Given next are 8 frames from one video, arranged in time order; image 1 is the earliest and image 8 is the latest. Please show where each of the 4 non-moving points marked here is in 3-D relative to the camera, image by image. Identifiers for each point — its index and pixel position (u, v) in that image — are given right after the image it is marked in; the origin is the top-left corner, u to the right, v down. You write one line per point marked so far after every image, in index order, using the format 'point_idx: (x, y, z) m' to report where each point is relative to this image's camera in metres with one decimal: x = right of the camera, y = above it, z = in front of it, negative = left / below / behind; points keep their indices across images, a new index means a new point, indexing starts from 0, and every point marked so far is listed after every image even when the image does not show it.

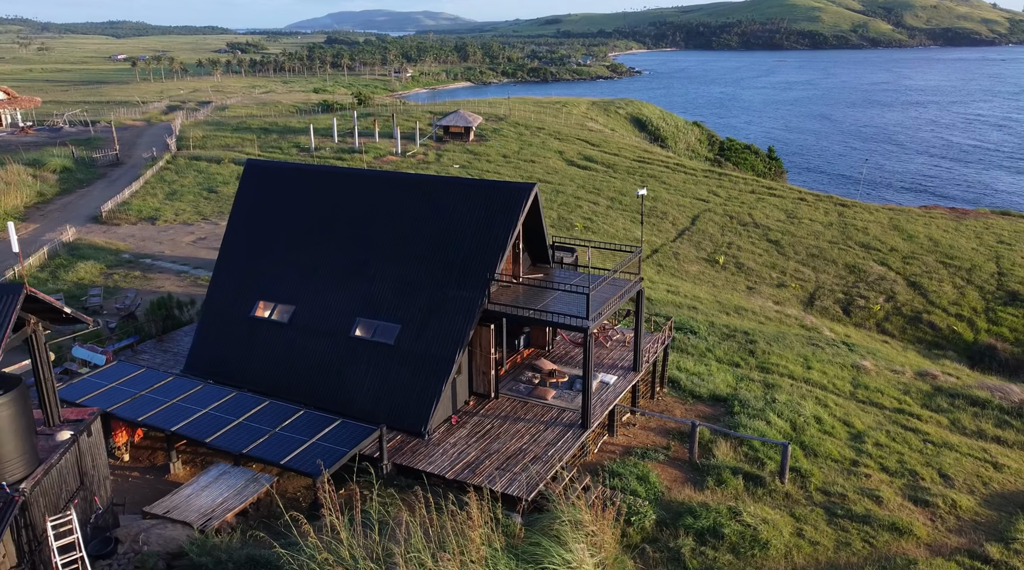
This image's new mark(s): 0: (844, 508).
0: (+7.7, -5.1, +18.2) m
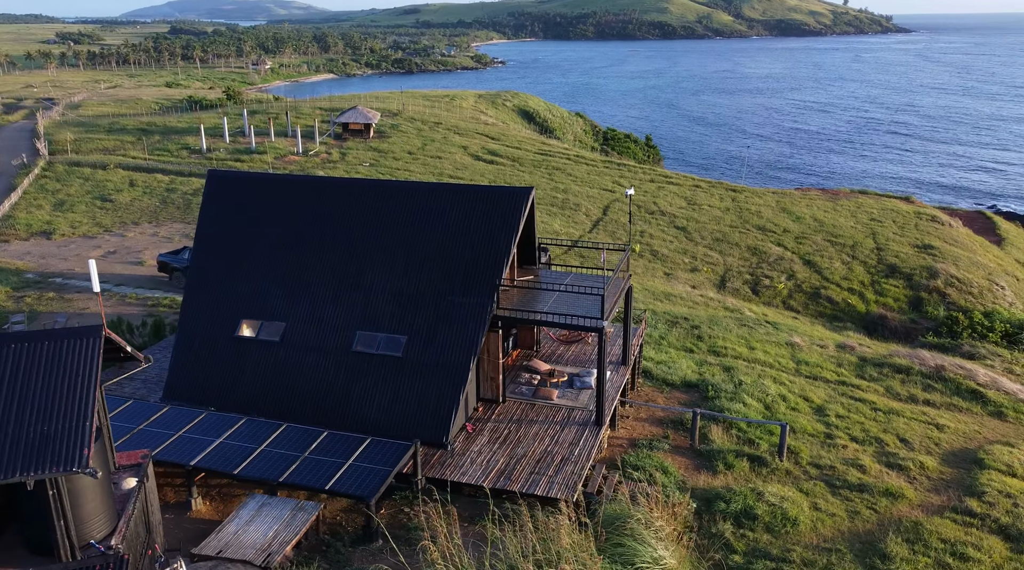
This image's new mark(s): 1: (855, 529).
0: (+8.2, -4.8, +19.8) m
1: (+7.5, -5.3, +17.2) m
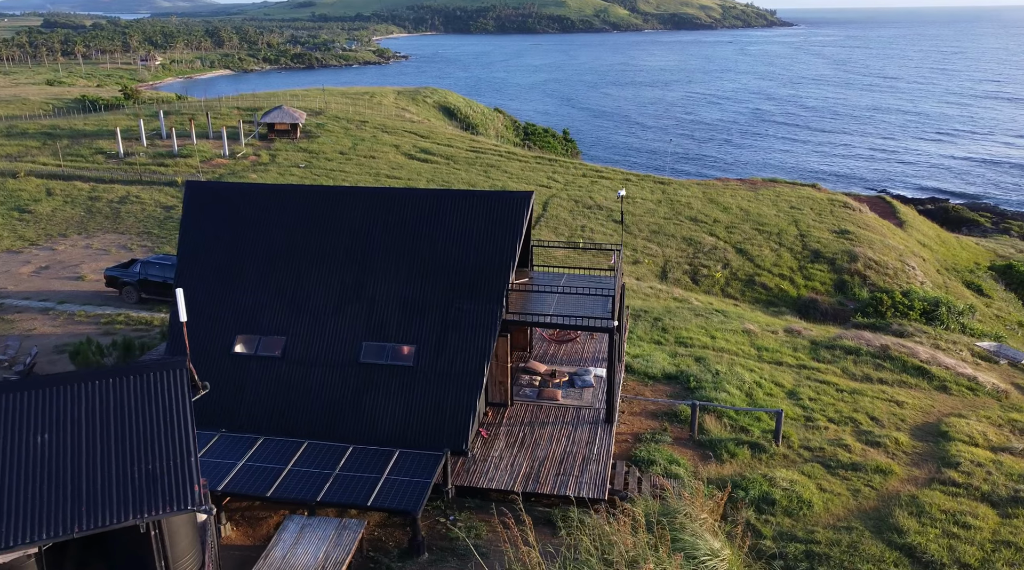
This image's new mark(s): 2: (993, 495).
0: (+8.5, -4.6, +21.0) m
1: (+8.1, -5.1, +18.4) m
2: (+11.7, -5.1, +19.3) m
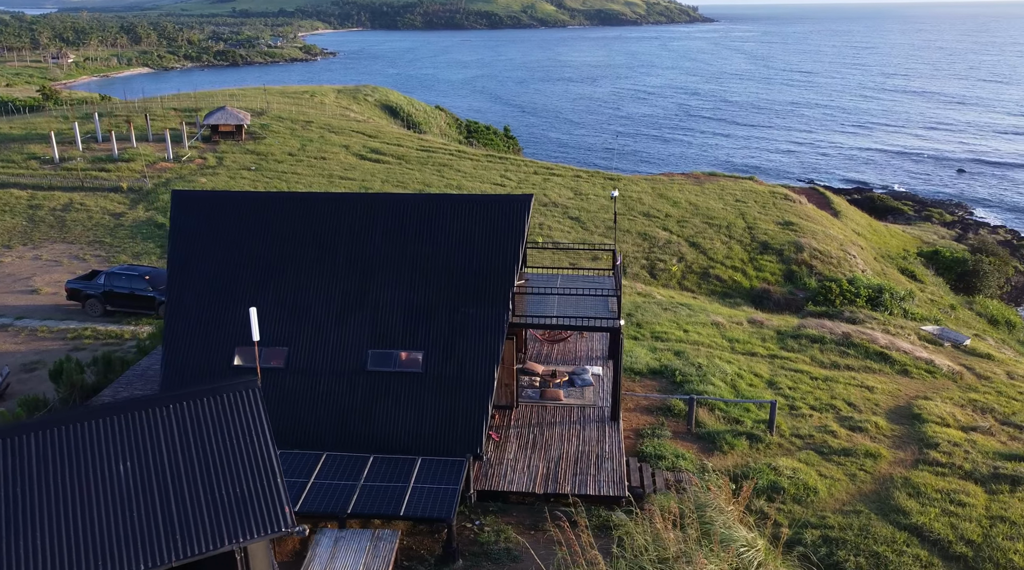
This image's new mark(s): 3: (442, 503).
0: (+8.6, -4.4, +21.9) m
1: (+8.5, -4.9, +19.3) m
2: (+11.9, -4.8, +20.5) m
3: (-1.4, -4.4, +15.9) m
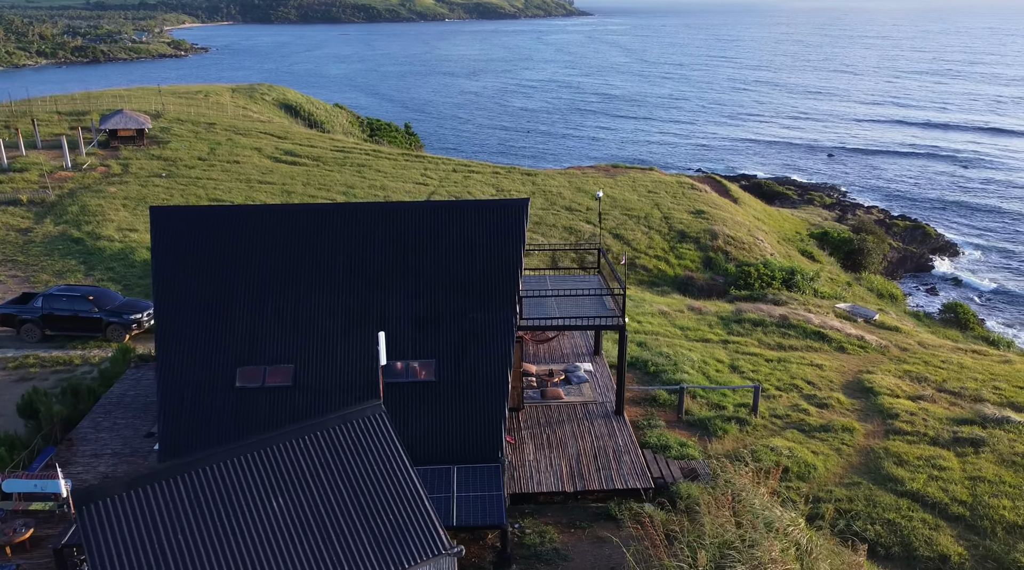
0: (+8.6, -4.1, +23.5) m
1: (+8.8, -4.6, +20.8) m
2: (+12.1, -4.3, +22.5) m
3: (-0.4, -4.5, +16.0) m
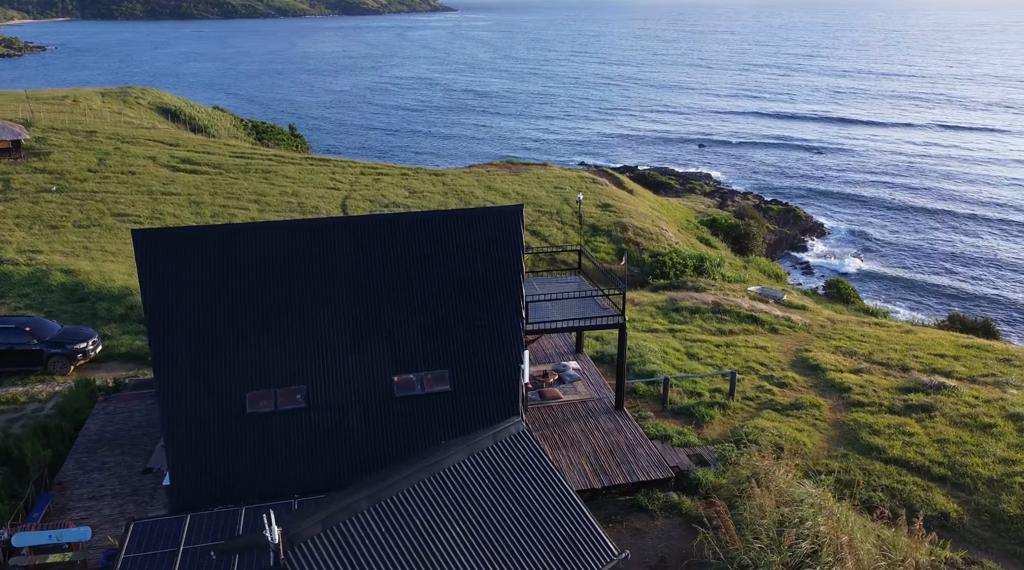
0: (+8.3, -3.7, +25.1) m
1: (+9.0, -4.3, +22.5) m
2: (+11.9, -3.8, +24.7) m
3: (+0.6, -4.7, +16.3) m
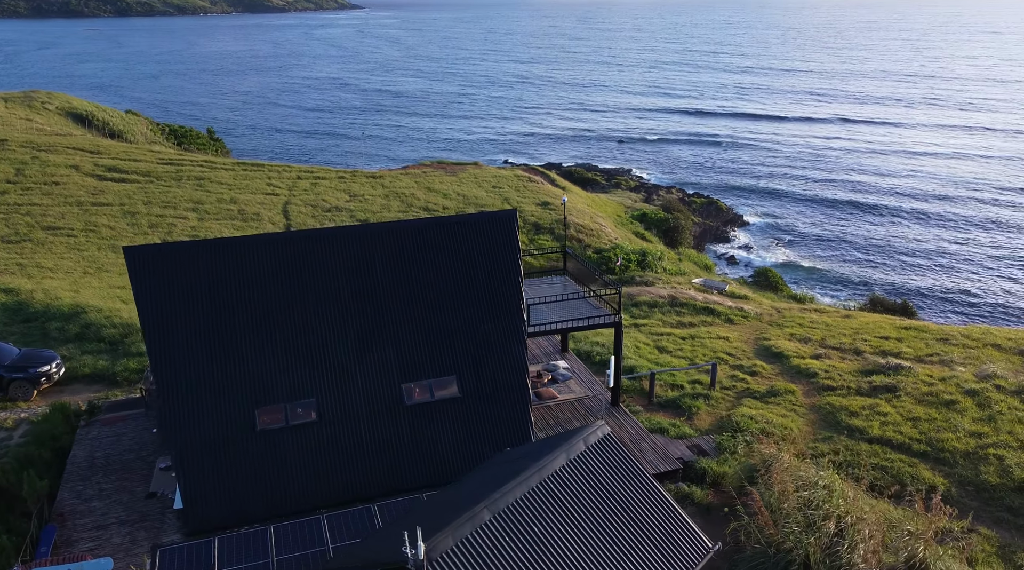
0: (+7.9, -3.5, +26.2) m
1: (+8.9, -4.0, +23.7) m
2: (+11.5, -3.4, +26.2) m
3: (+1.2, -4.8, +16.6) m
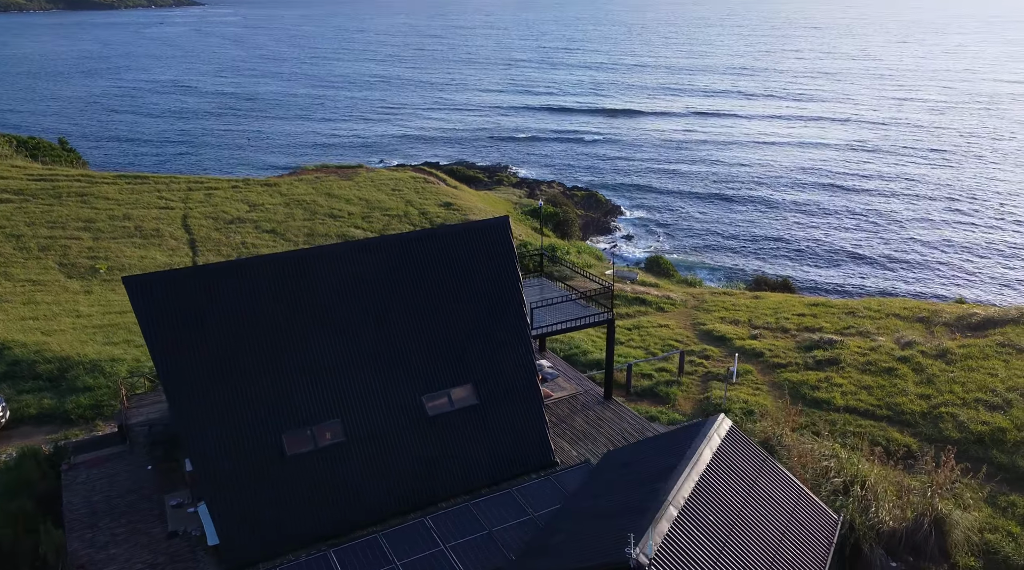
0: (+7.1, -3.1, +27.9) m
1: (+8.5, -3.6, +25.7) m
2: (+10.6, -2.8, +28.6) m
3: (+2.3, -4.8, +17.3) m
